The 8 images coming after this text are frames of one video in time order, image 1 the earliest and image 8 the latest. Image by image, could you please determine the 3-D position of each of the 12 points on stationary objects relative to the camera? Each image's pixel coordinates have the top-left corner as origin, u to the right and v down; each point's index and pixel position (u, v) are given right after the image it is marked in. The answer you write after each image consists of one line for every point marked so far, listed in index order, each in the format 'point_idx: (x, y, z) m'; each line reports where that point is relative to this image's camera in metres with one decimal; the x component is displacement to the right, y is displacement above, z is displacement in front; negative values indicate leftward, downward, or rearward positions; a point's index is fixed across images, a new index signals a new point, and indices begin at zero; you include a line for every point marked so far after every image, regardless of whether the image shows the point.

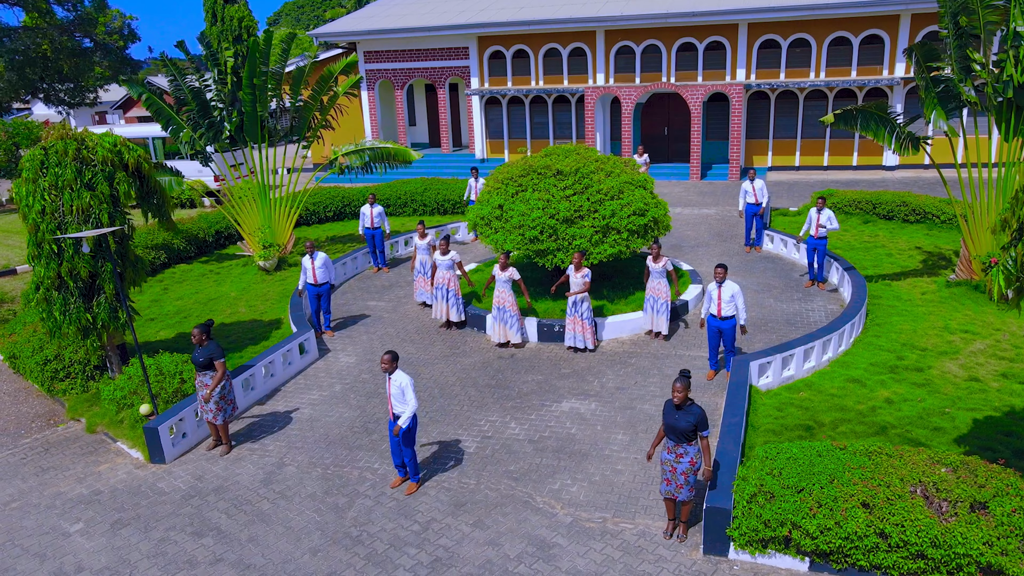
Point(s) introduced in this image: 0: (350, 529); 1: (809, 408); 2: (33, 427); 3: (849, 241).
0: (-1.6, -2.4, +7.2) m
1: (+3.5, -1.4, +8.7) m
2: (-6.5, -1.9, +10.1) m
3: (+7.1, +1.0, +15.5) m
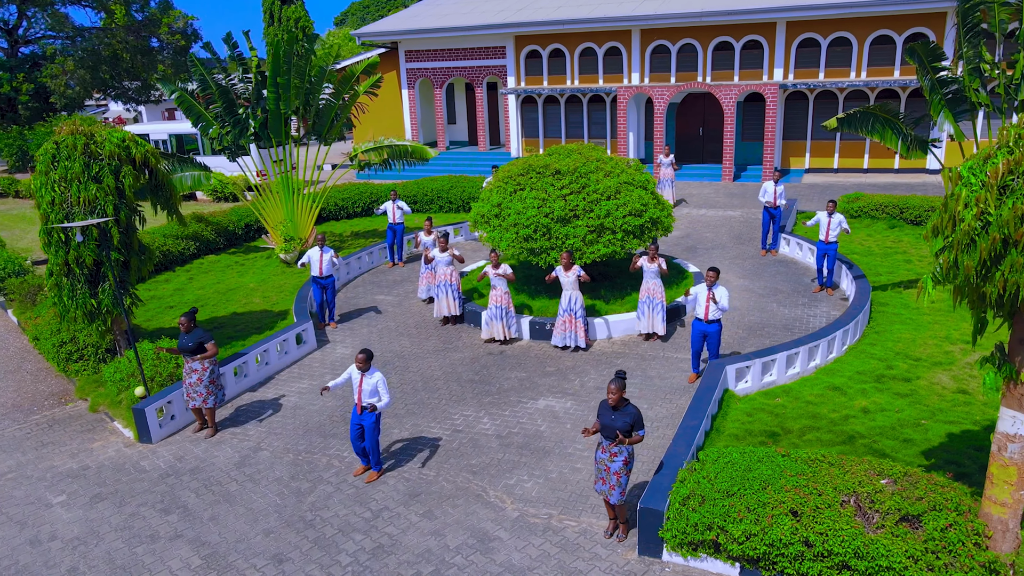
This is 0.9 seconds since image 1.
0: (-2.1, -2.3, +7.5) m
1: (+3.1, -1.5, +8.6) m
2: (-6.8, -1.7, +10.8) m
3: (+7.3, +0.8, +15.0) m
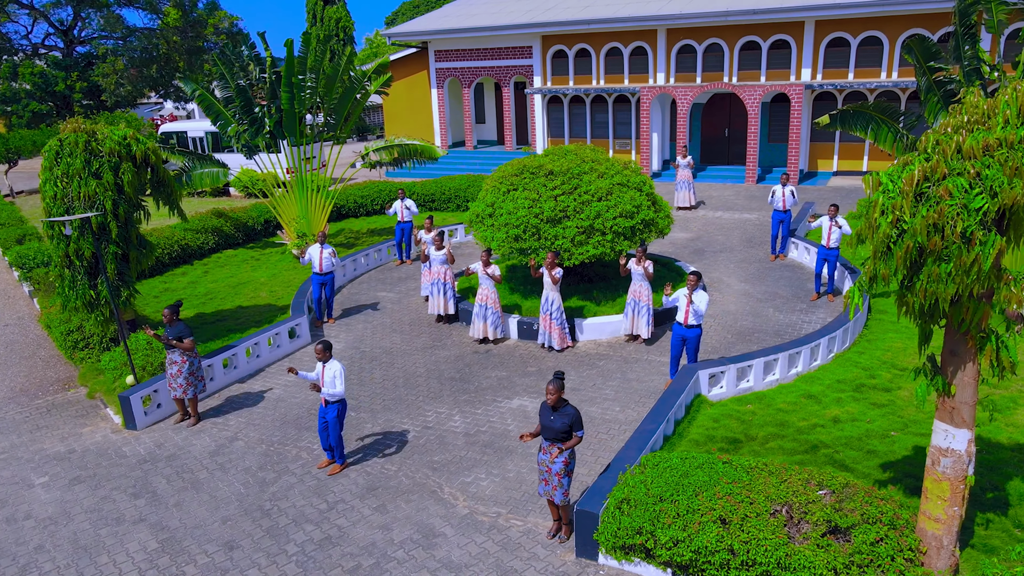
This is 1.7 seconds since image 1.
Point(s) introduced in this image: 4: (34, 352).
0: (-2.6, -2.2, +7.7) m
1: (+2.7, -1.5, +8.4) m
2: (-7.1, -1.5, +11.3) m
3: (+7.3, +0.7, +14.6) m
4: (-8.5, -1.1, +13.1) m
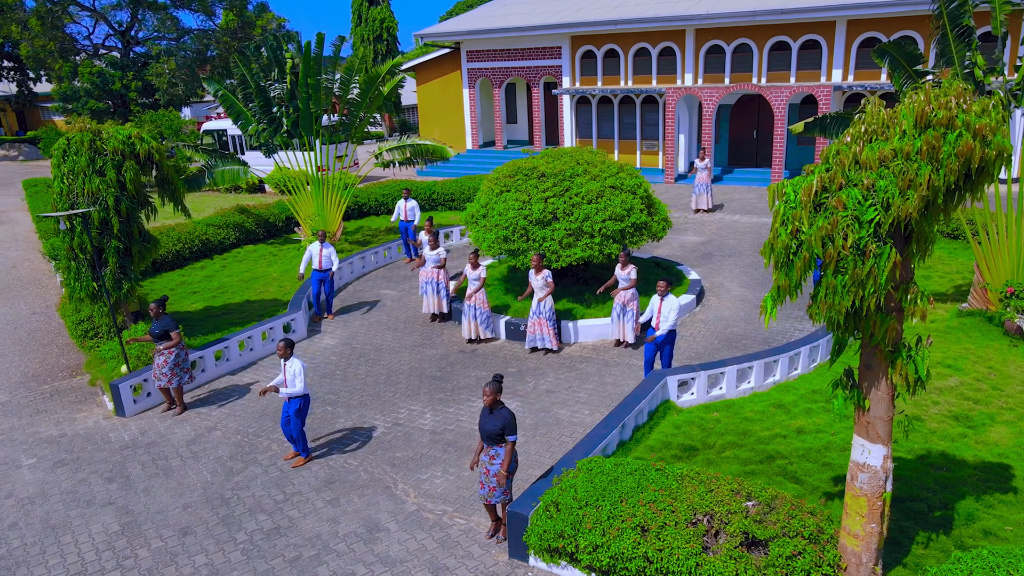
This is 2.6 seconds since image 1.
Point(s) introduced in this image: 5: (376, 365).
0: (-3.1, -2.2, +8.0) m
1: (+2.2, -1.6, +8.3) m
2: (-7.3, -1.4, +11.8) m
3: (+7.3, +0.5, +14.2) m
4: (-8.6, -1.0, +13.7) m
5: (-2.1, -1.2, +11.2) m
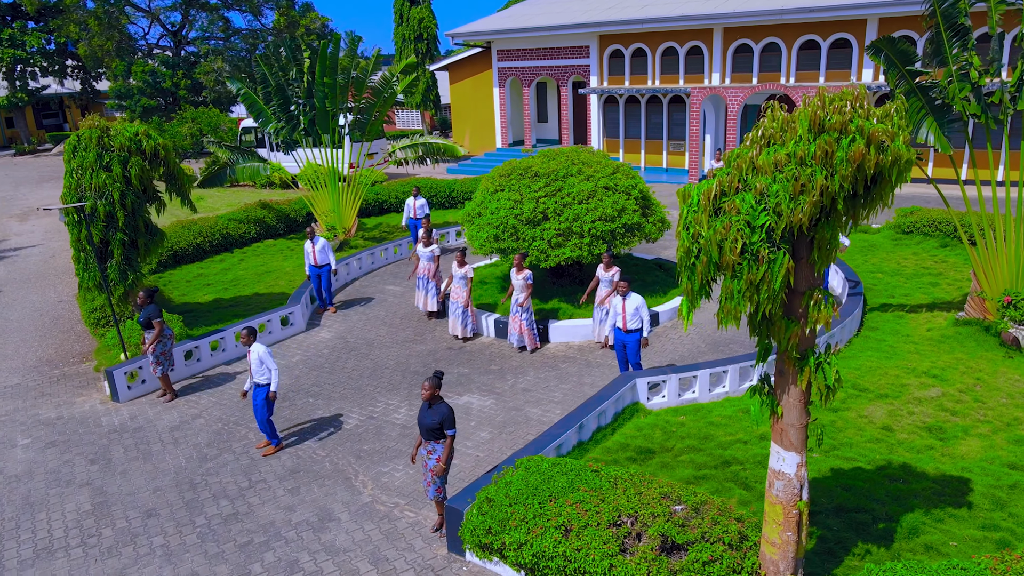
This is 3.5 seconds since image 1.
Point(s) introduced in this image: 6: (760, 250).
0: (-3.6, -2.1, +8.3) m
1: (+1.8, -1.6, +8.3) m
2: (-7.5, -1.2, +12.4) m
3: (+7.3, +0.4, +13.8) m
4: (-8.6, -0.8, +14.4) m
5: (-2.3, -1.1, +11.5) m
6: (+1.5, +0.2, +4.4) m
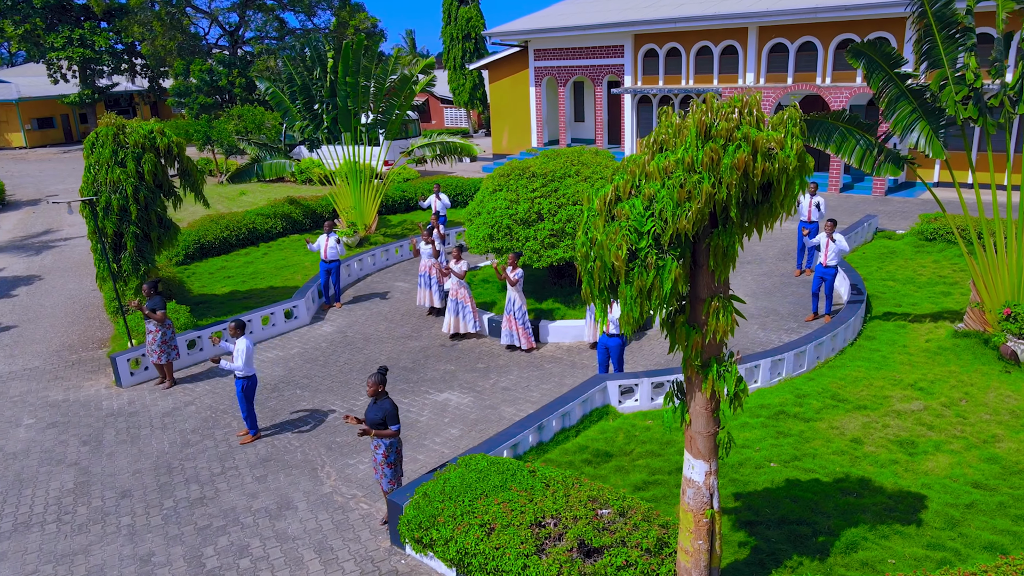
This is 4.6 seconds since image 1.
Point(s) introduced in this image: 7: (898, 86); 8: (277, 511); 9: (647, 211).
0: (-4.0, -2.0, +8.7) m
1: (+1.4, -1.7, +8.3) m
2: (-7.5, -1.0, +13.1) m
3: (+7.3, +0.2, +13.3) m
4: (-8.5, -0.5, +15.1) m
5: (-2.4, -1.0, +11.7) m
6: (+0.8, +0.2, +4.4) m
7: (+4.8, +2.5, +9.2) m
8: (-2.4, -2.3, +7.6) m
9: (+0.8, +0.5, +4.4) m
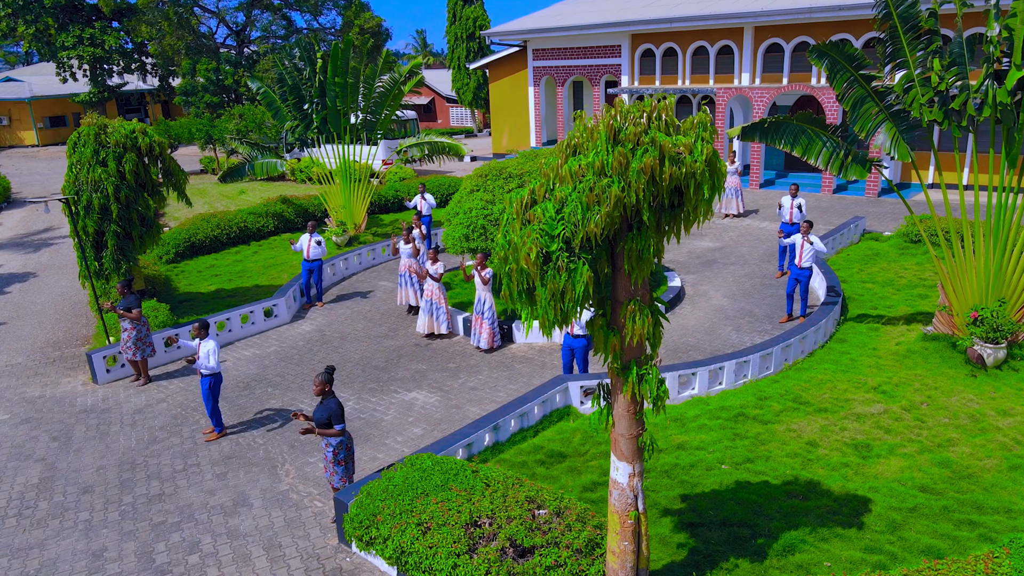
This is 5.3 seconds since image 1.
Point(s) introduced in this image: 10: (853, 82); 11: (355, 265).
0: (-4.5, -2.0, +8.8) m
1: (+0.9, -1.7, +8.3) m
2: (-7.9, -1.0, +13.2) m
3: (+7.0, +0.2, +13.2) m
4: (-8.9, -0.5, +15.3) m
5: (-2.9, -1.0, +11.8) m
6: (+0.3, +0.2, +4.4) m
7: (+4.3, +2.5, +9.2) m
8: (-2.9, -2.3, +7.6) m
9: (+0.3, +0.4, +4.4) m
10: (+4.3, +2.6, +9.3) m
11: (-3.5, +0.5, +16.3) m
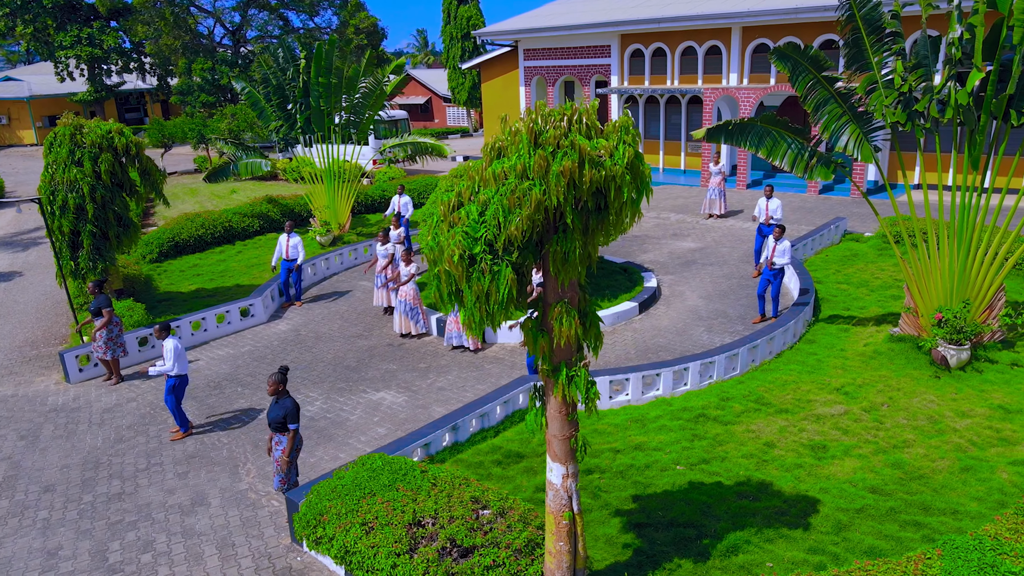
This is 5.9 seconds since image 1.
0: (-4.9, -2.0, +8.8) m
1: (+0.4, -1.7, +8.3) m
2: (-8.4, -1.0, +13.3) m
3: (+6.5, +0.2, +13.3) m
4: (-9.3, -0.5, +15.3) m
5: (-3.3, -1.0, +11.9) m
6: (-0.2, +0.2, +4.4) m
7: (+3.9, +2.5, +9.2) m
8: (-3.3, -2.3, +7.7) m
9: (-0.2, +0.4, +4.4) m
10: (+3.9, +2.6, +9.3) m
11: (-3.9, +0.5, +16.3) m
